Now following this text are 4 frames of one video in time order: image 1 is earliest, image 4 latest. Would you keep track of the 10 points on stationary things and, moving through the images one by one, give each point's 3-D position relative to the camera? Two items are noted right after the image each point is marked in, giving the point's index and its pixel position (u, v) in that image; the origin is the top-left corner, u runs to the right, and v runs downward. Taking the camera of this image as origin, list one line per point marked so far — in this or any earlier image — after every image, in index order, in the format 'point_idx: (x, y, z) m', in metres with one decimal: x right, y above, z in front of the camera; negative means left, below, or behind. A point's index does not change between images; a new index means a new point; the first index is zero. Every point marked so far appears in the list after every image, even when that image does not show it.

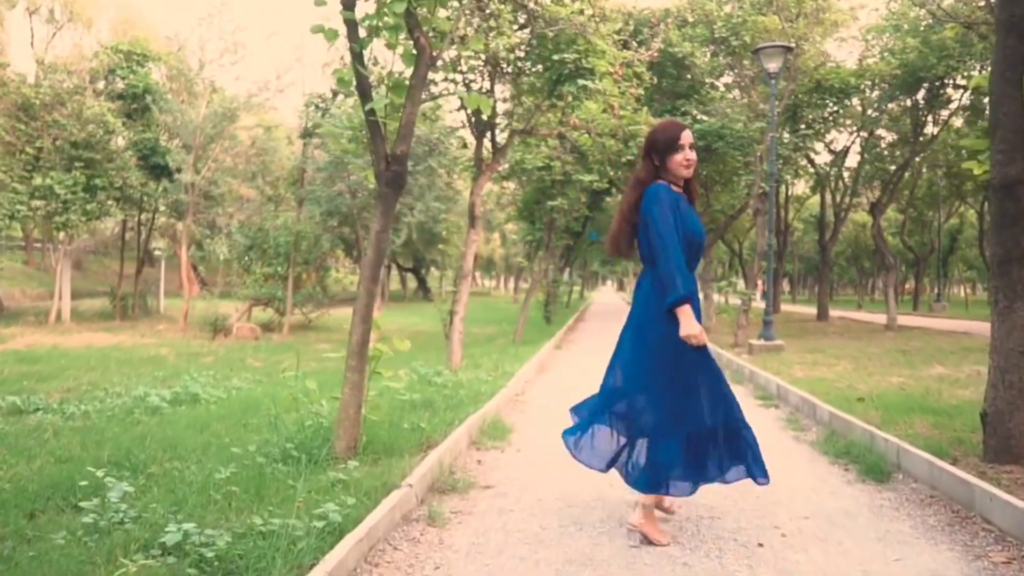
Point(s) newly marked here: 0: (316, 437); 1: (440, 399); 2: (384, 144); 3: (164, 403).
0: (-1.3, -1.0, +6.6) m
1: (-0.7, -1.0, +9.0) m
2: (-0.8, +0.9, +6.1) m
3: (-3.6, -1.2, +10.0) m
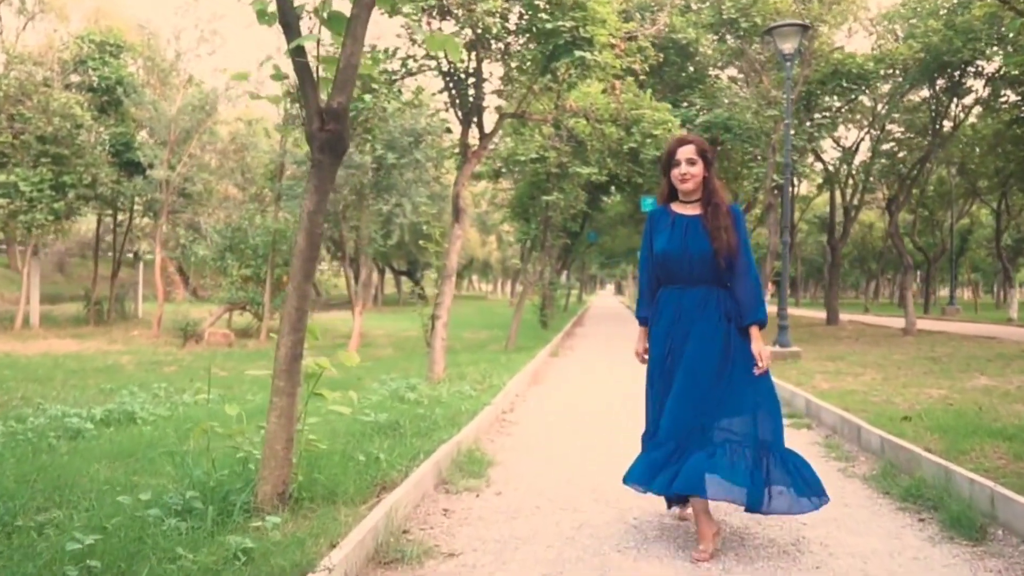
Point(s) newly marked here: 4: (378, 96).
0: (-1.4, -1.0, +5.1) m
1: (-0.8, -1.0, +7.5) m
2: (-0.9, +0.9, +4.6) m
3: (-3.7, -1.2, +8.5) m
4: (-1.5, +2.1, +10.6) m
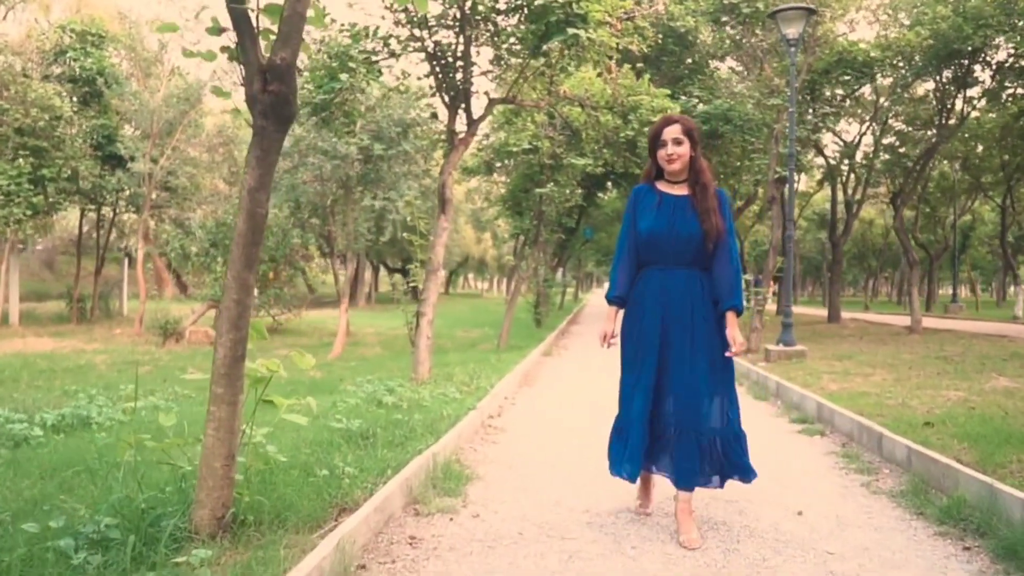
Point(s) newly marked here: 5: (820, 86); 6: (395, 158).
0: (-1.5, -1.0, +4.4) m
1: (-0.9, -1.0, +6.8) m
2: (-1.0, +1.0, +3.9) m
3: (-3.8, -1.2, +7.8) m
4: (-1.6, +2.2, +9.9) m
5: (+6.3, +4.1, +19.9) m
6: (-2.2, +2.4, +18.1) m
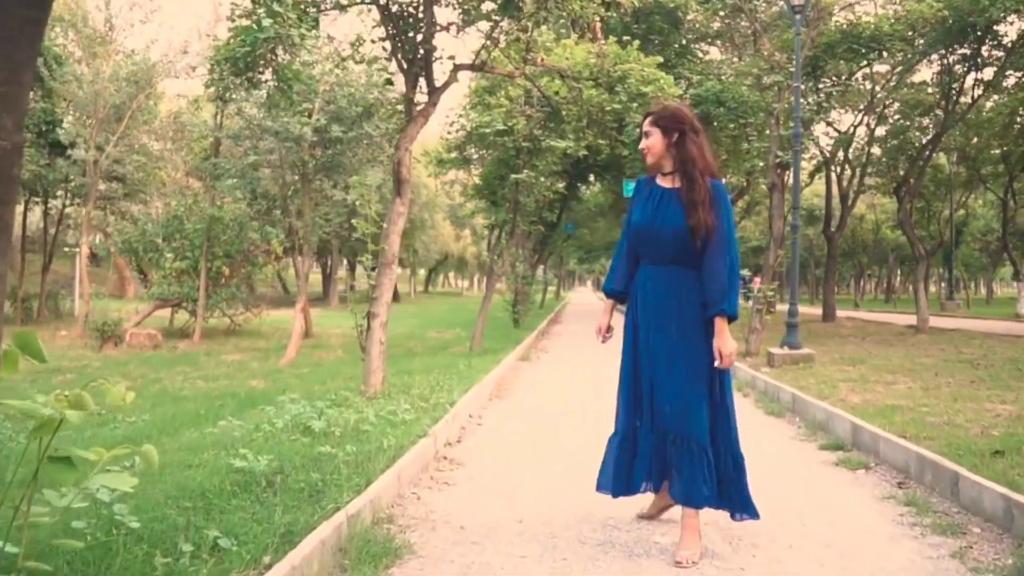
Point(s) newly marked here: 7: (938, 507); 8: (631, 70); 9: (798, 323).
0: (-1.7, -0.9, +2.7) m
1: (-1.1, -1.0, +5.1) m
2: (-1.2, +1.0, +2.2) m
3: (-4.1, -1.1, +6.1) m
4: (-1.9, +2.2, +8.2) m
5: (+5.8, +4.2, +18.3) m
6: (-2.6, +2.5, +16.4) m
7: (+2.2, -1.1, +4.9) m
8: (+1.4, +2.5, +11.3) m
9: (+4.0, -0.5, +13.5) m
